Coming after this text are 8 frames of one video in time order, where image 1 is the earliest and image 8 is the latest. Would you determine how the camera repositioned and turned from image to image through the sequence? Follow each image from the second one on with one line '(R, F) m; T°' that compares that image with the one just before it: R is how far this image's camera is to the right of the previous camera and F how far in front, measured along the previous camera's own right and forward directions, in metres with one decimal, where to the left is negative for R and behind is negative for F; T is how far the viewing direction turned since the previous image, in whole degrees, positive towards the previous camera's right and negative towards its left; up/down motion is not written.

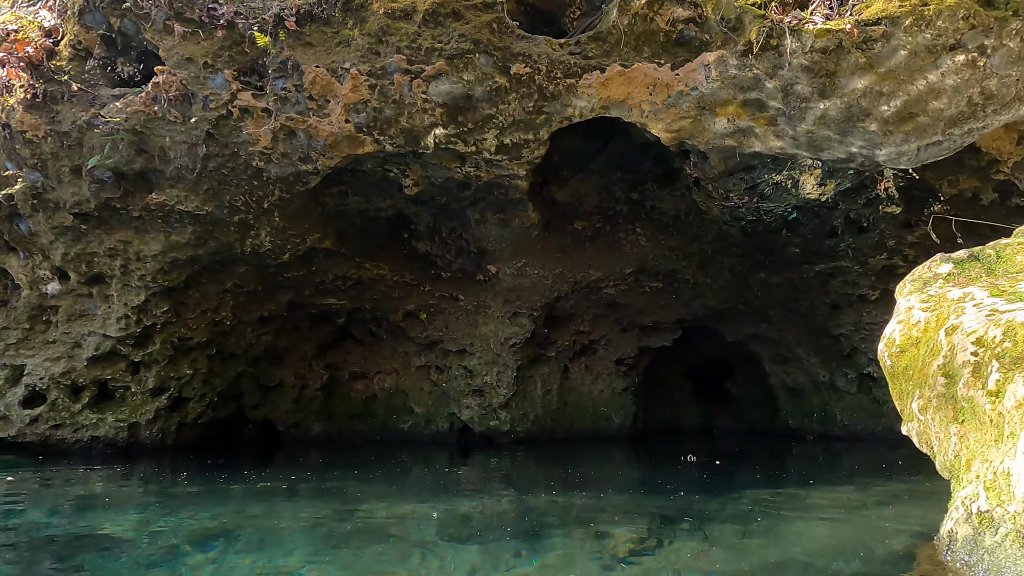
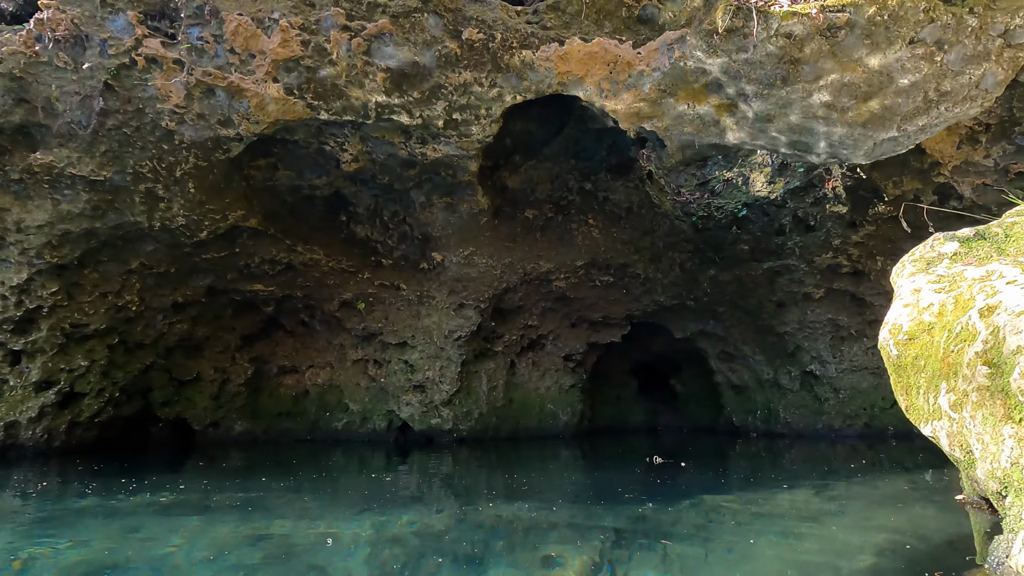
(0.0, +0.3) m; +6°
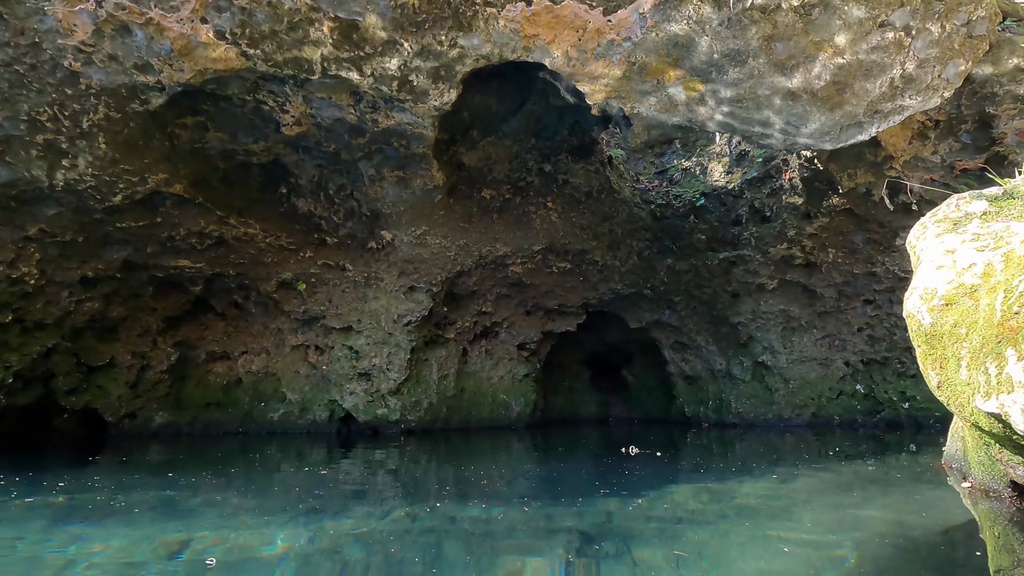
(-0.1, +0.3) m; +5°
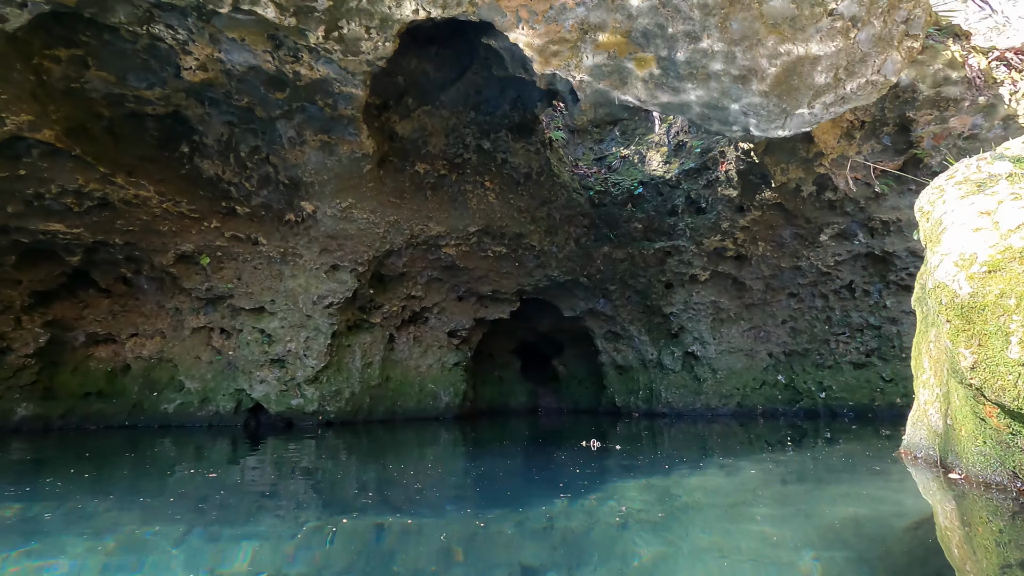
(-0.1, +0.3) m; +8°
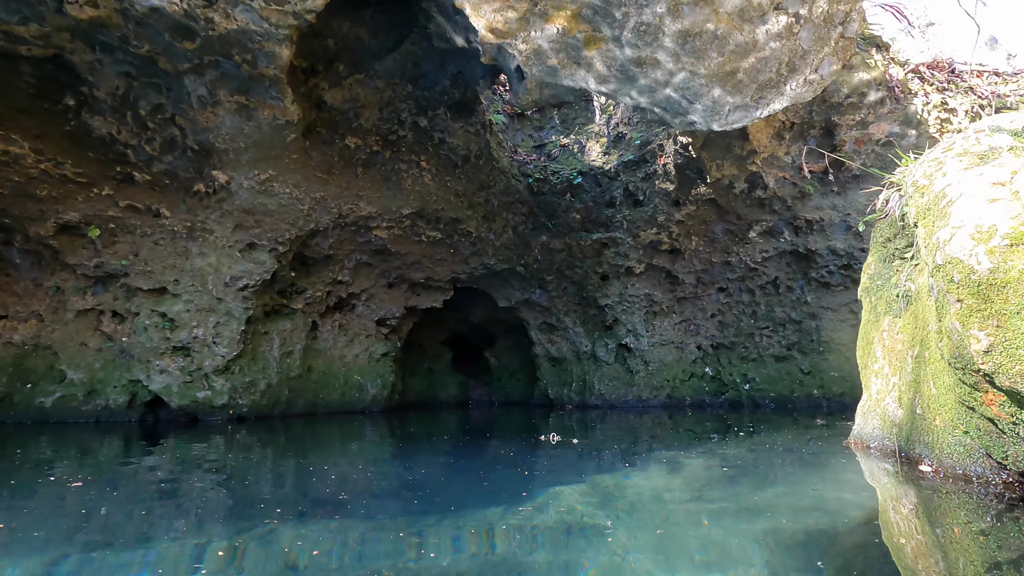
(-0.1, +0.2) m; +8°
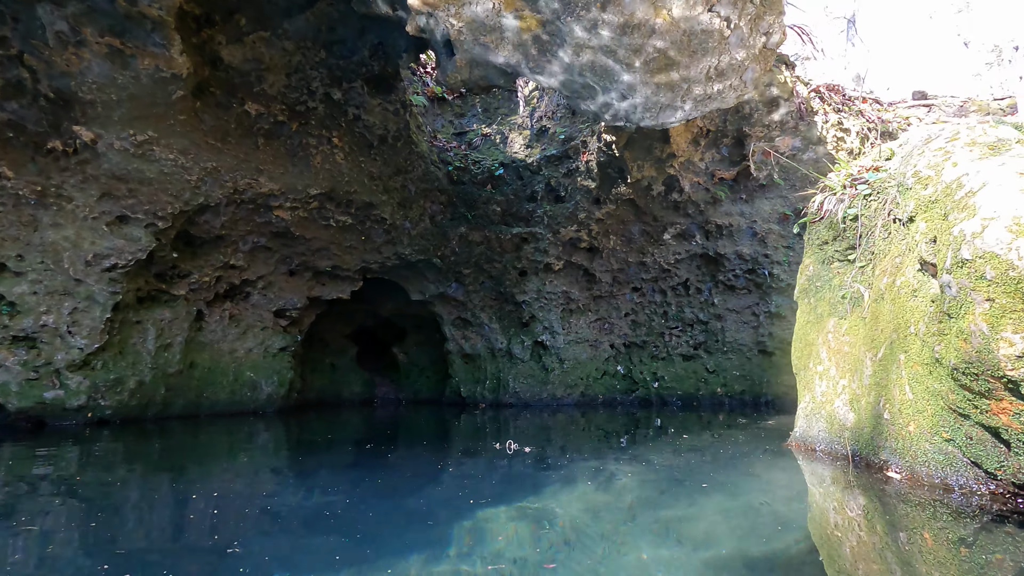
(-0.1, +0.2) m; +10°
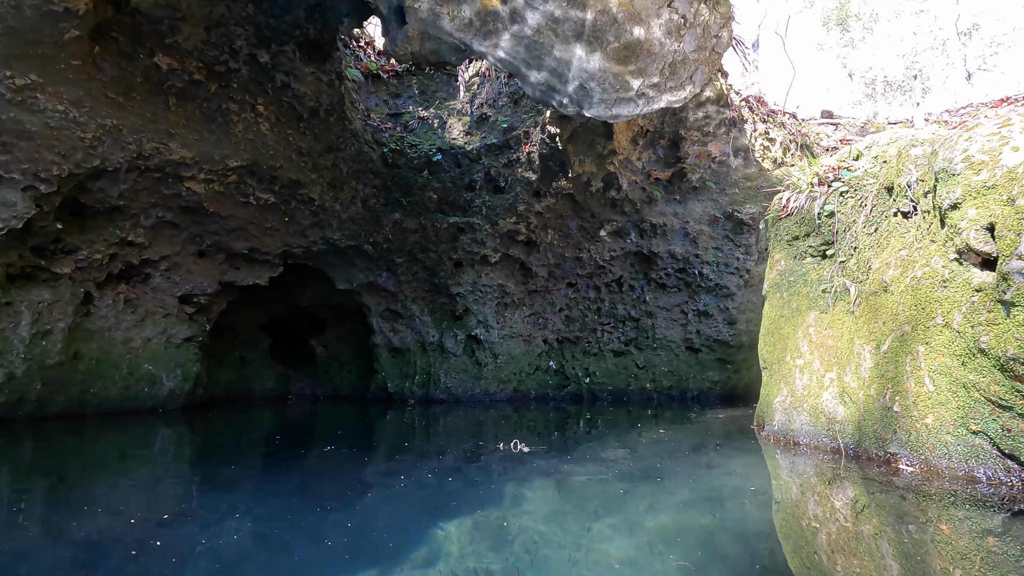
(-0.2, +0.2) m; +9°
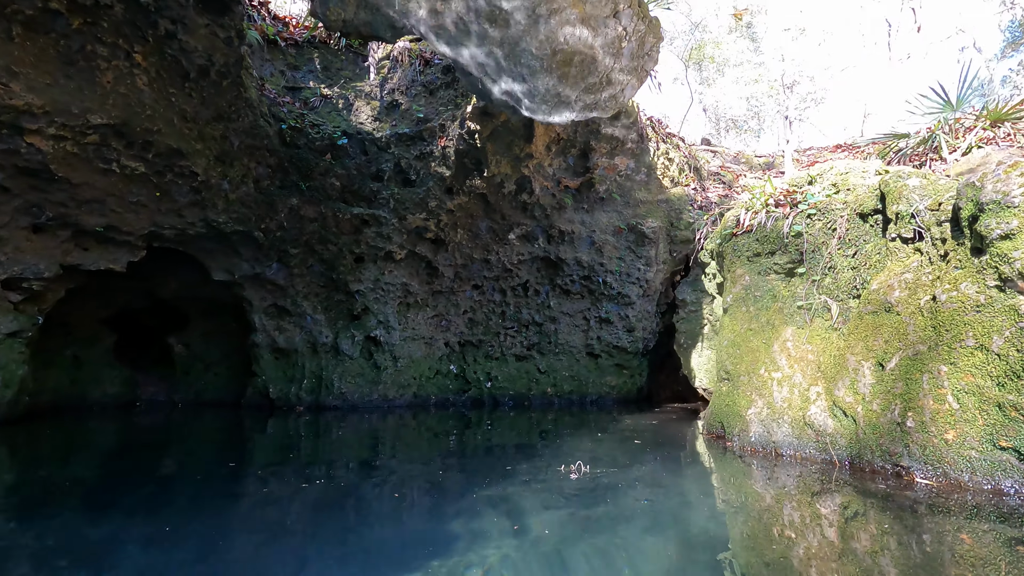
(-0.4, +0.2) m; +14°
